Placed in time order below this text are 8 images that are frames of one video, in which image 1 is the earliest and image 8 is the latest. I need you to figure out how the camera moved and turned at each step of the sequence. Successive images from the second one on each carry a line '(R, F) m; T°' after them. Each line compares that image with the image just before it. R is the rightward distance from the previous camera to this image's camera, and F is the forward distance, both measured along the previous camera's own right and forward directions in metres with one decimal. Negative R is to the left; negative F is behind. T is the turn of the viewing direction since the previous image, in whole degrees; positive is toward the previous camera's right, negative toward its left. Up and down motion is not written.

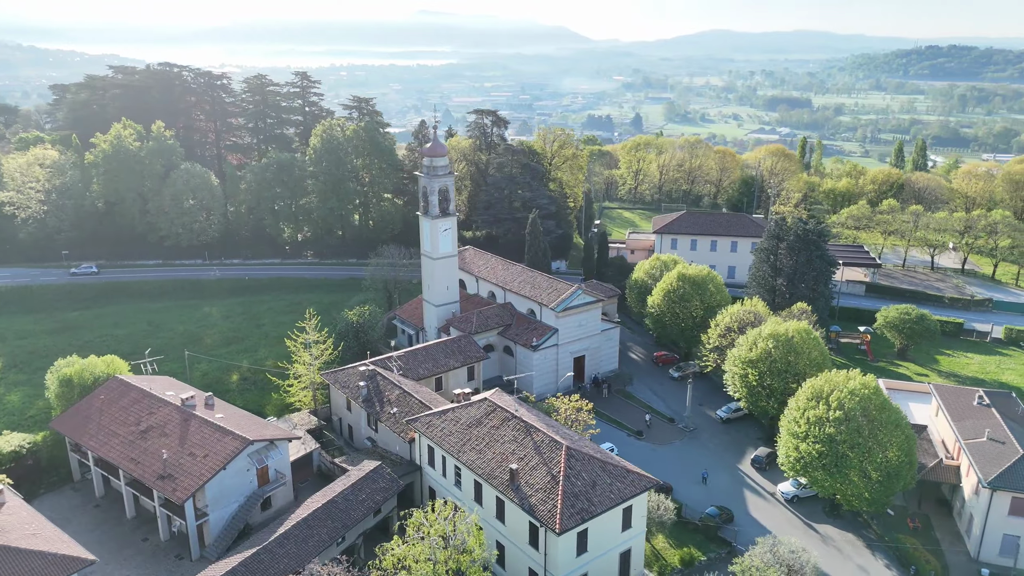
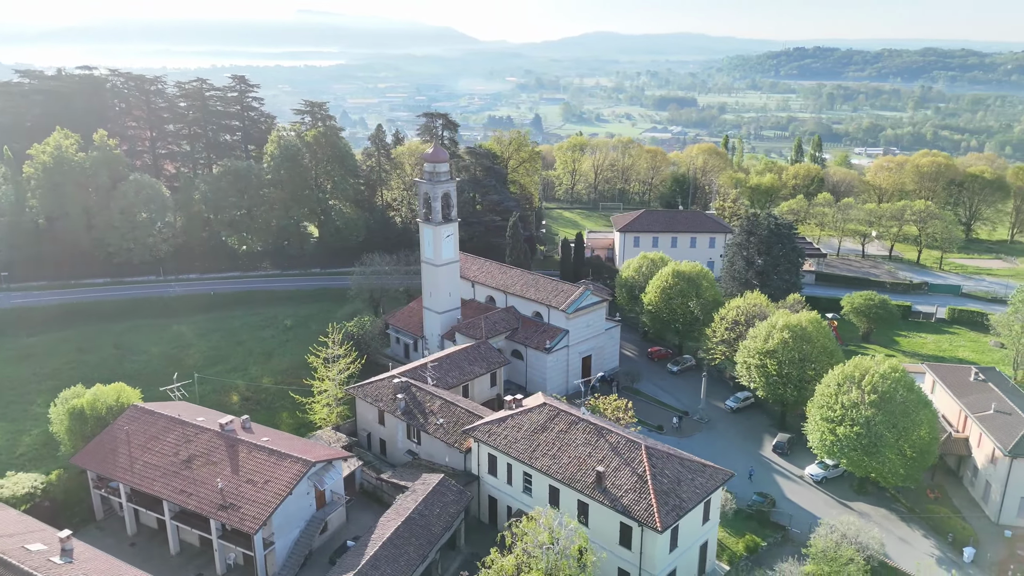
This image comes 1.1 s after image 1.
(-6.4, +0.4) m; +8°
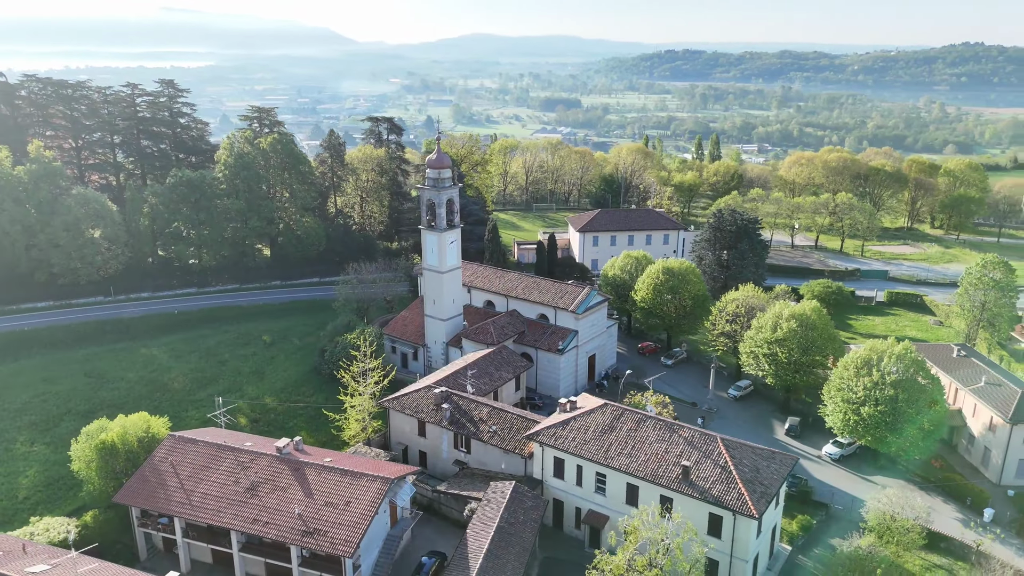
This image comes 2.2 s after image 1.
(-6.9, +0.4) m; +8°
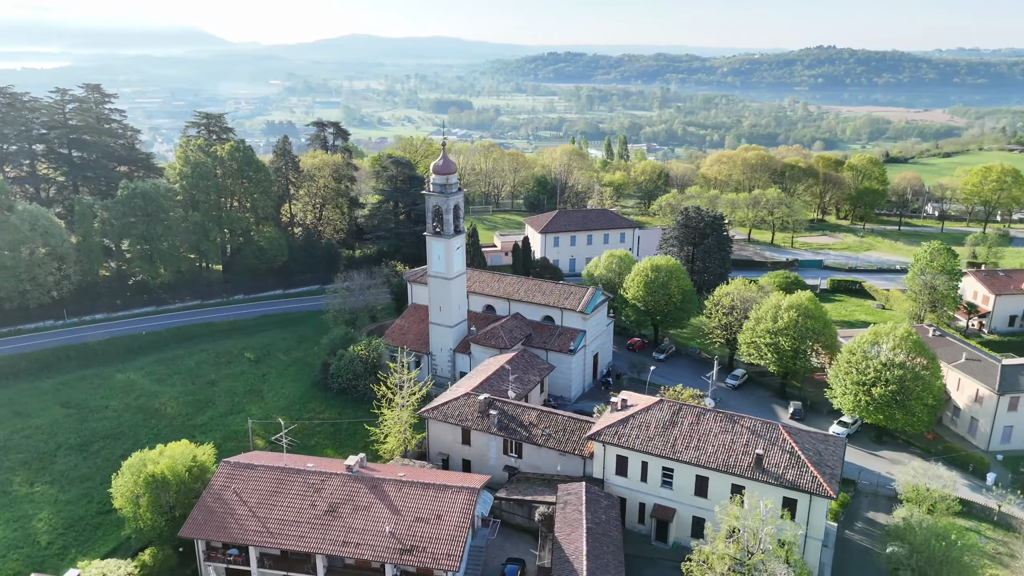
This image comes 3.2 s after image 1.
(-6.8, +0.3) m; +8°
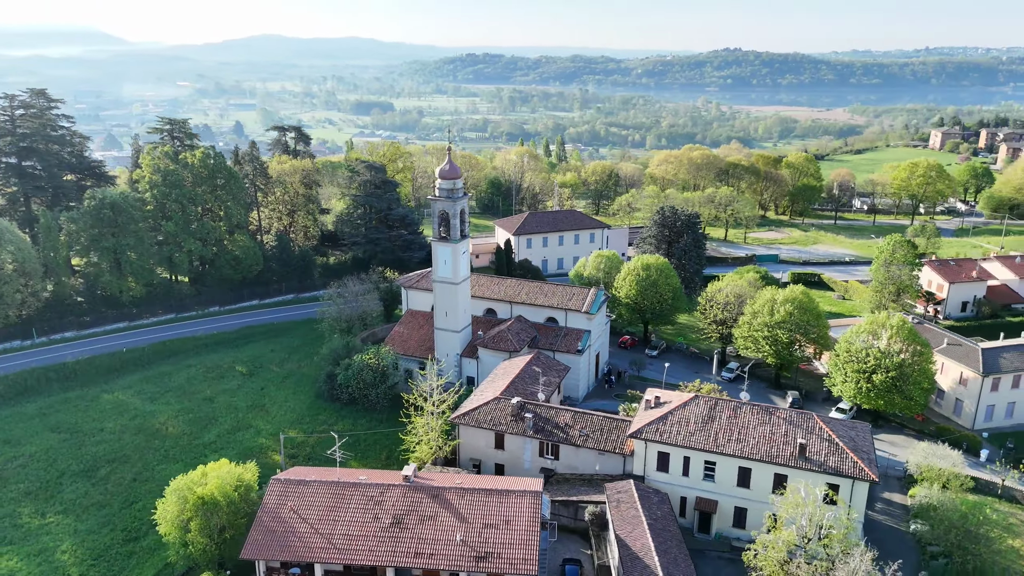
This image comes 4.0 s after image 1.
(-4.9, +0.1) m; +6°
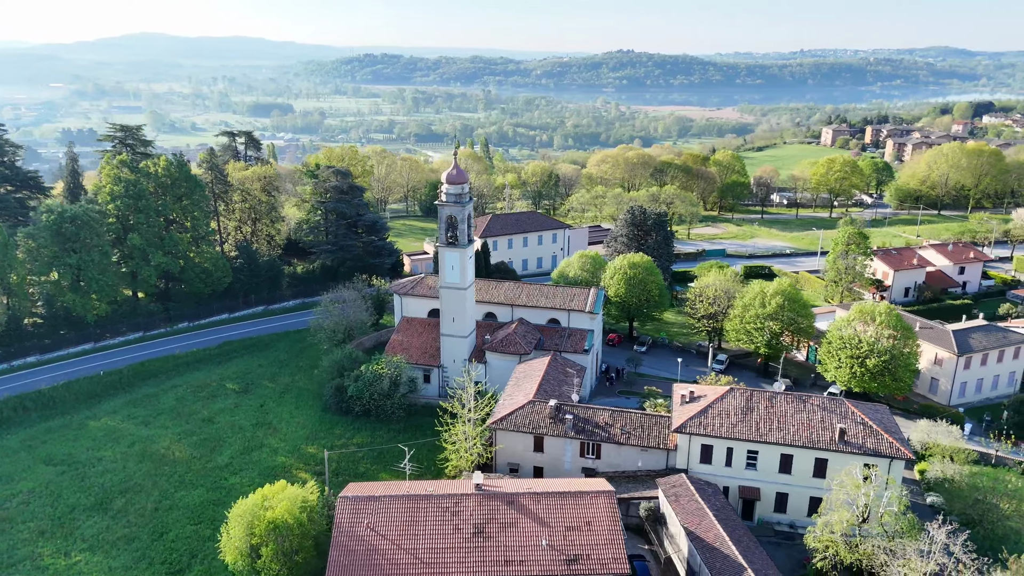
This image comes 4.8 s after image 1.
(-6.0, +0.2) m; +7°
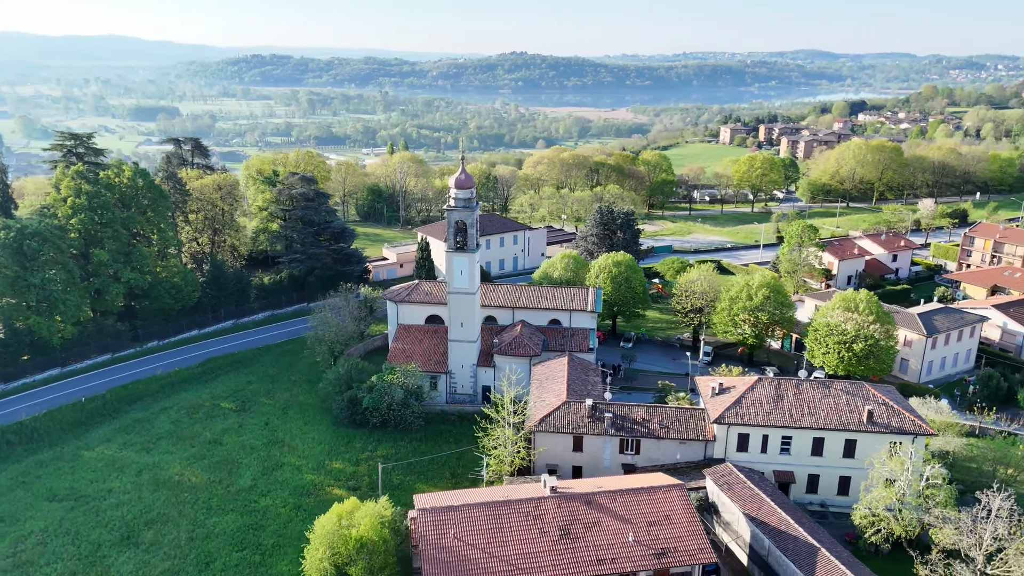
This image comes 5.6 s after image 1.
(-6.2, +0.2) m; +7°
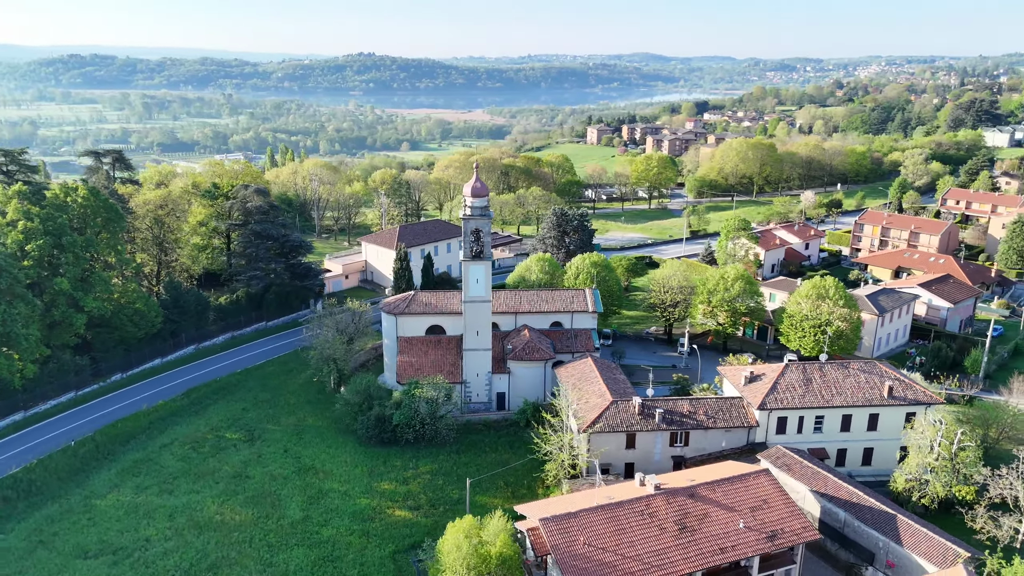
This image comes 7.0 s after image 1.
(-9.0, +0.5) m; +11°
